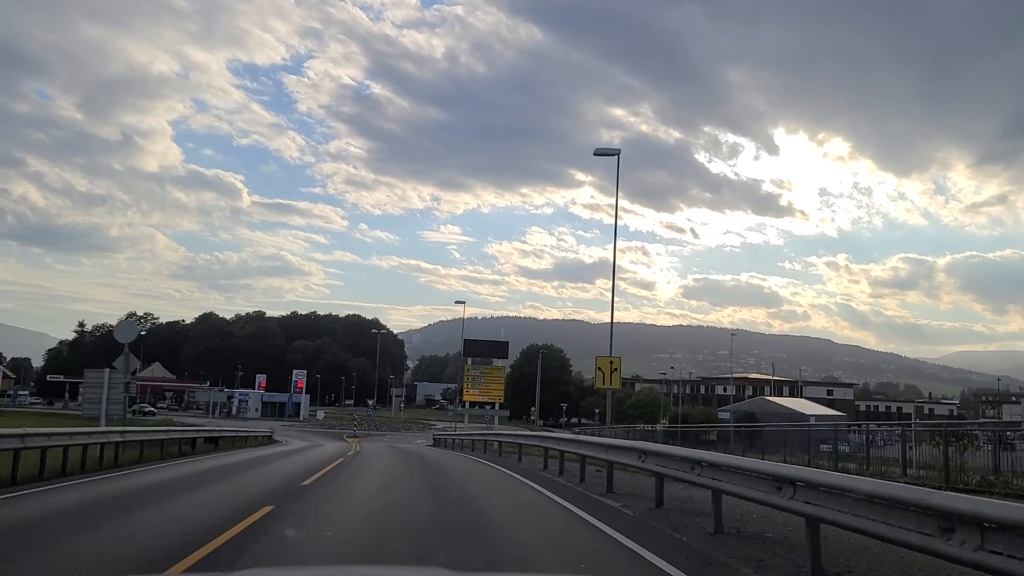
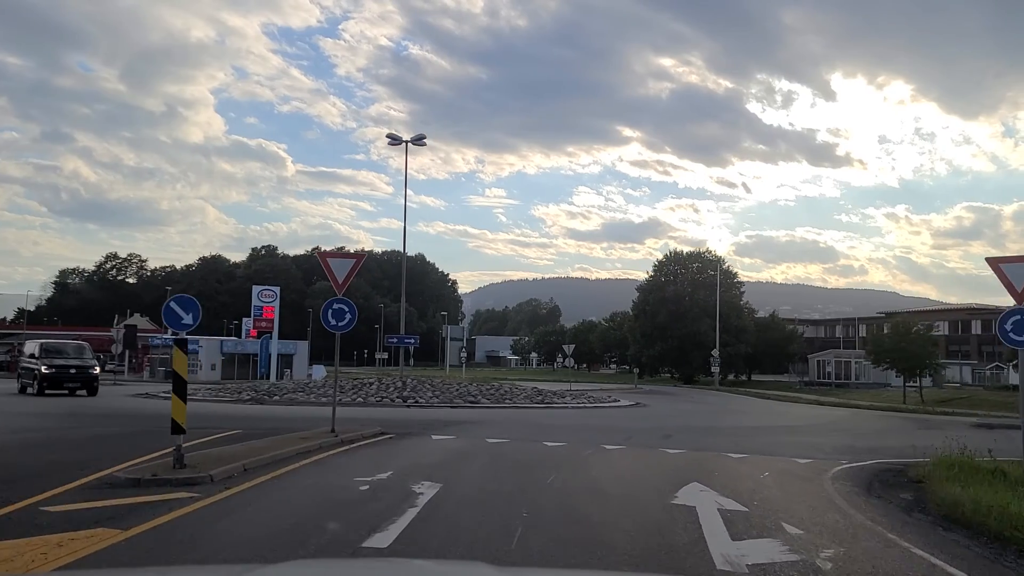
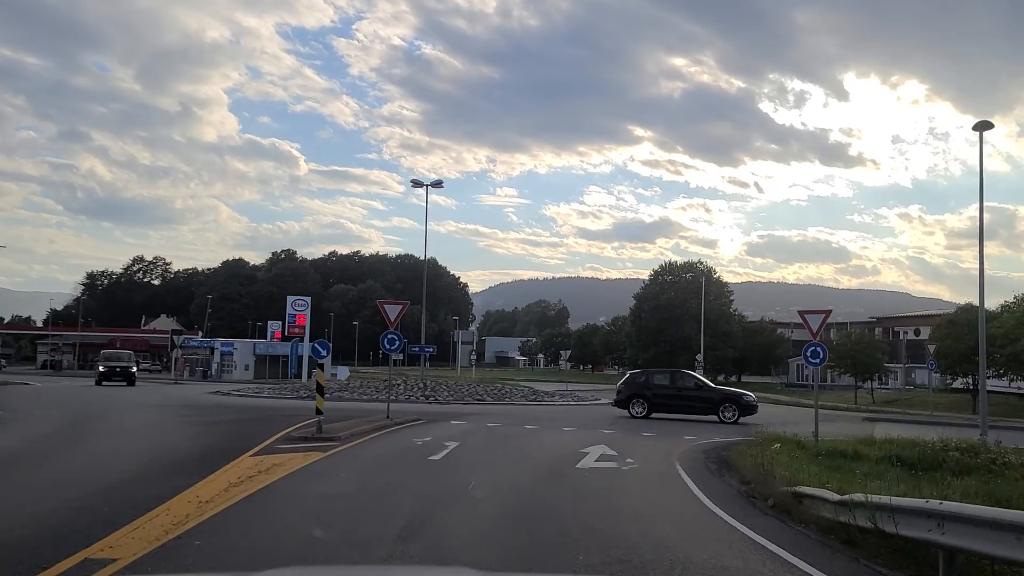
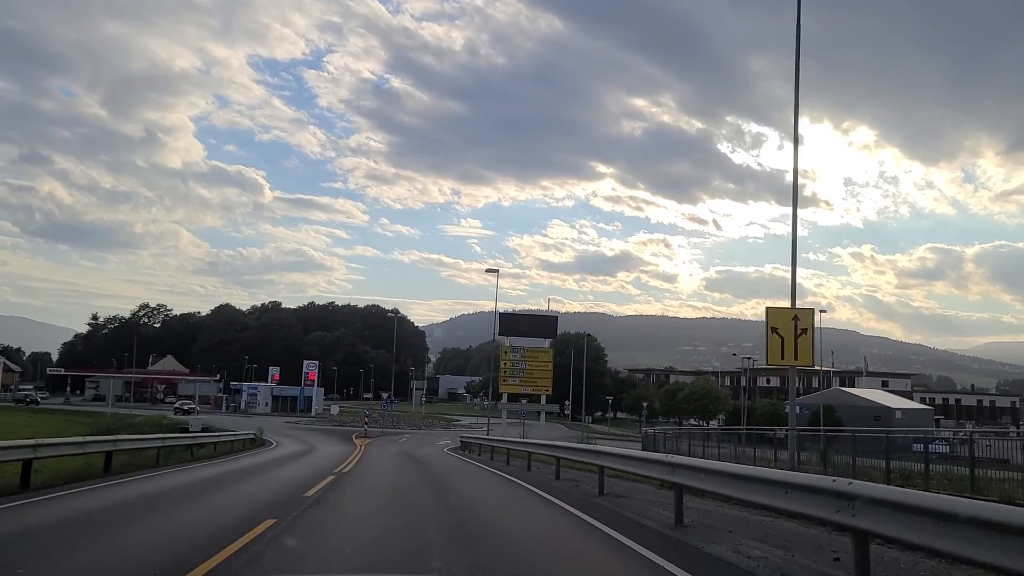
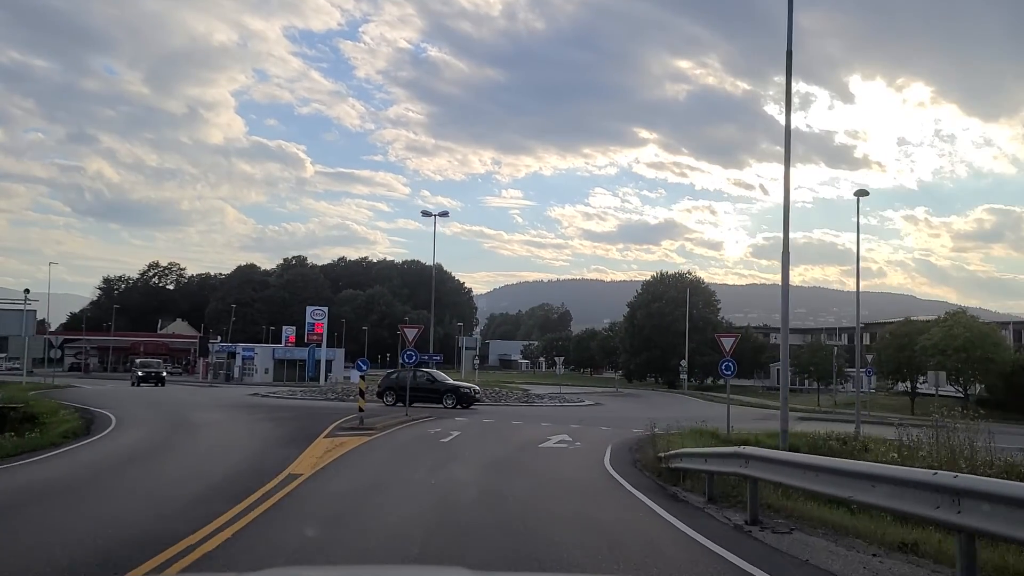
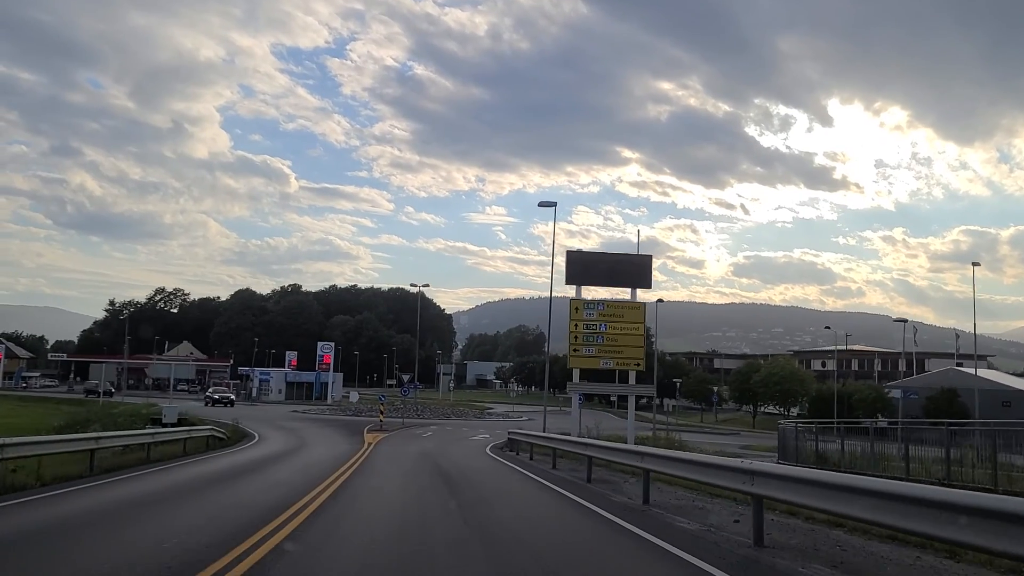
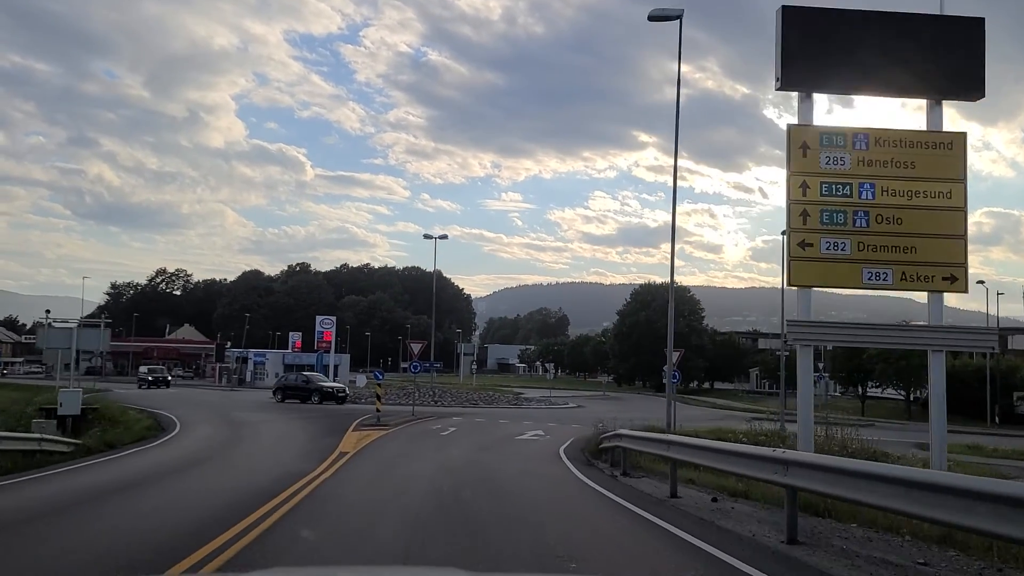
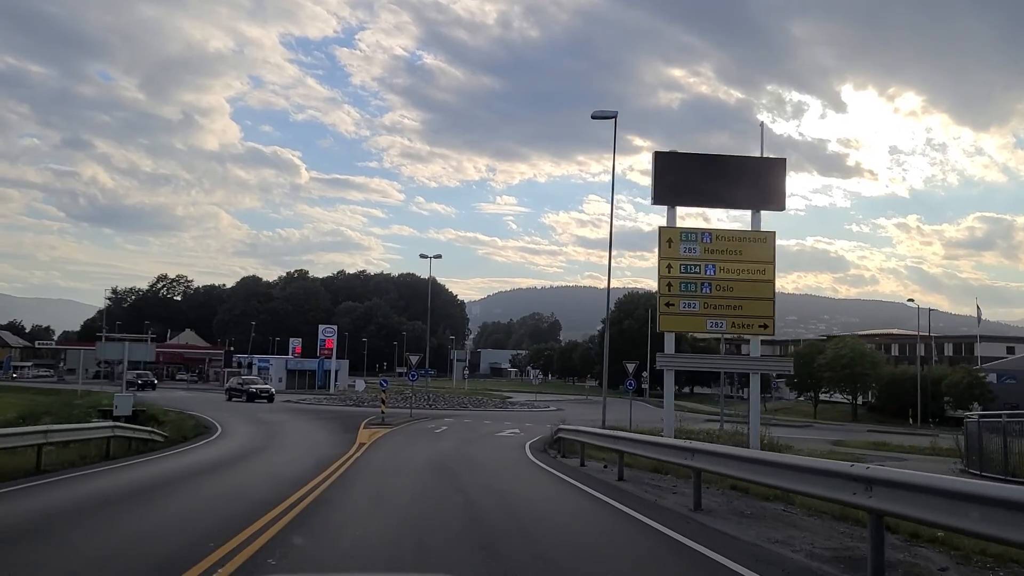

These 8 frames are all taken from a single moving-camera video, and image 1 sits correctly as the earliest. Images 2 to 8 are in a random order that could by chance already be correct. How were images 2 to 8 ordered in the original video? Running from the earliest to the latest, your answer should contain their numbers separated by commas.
4, 6, 8, 7, 5, 3, 2
